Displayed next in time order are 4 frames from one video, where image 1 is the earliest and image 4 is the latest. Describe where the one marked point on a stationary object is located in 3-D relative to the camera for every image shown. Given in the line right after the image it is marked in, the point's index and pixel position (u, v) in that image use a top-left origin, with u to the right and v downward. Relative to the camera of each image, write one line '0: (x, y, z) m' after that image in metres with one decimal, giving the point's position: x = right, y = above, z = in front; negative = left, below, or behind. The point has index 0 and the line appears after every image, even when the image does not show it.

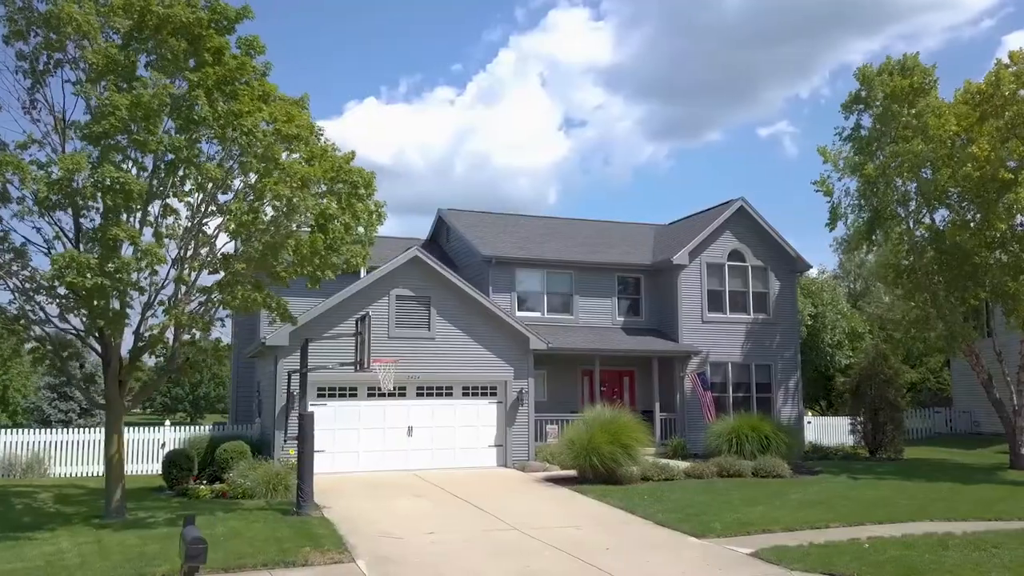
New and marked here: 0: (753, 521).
0: (+4.9, -4.7, +17.2) m
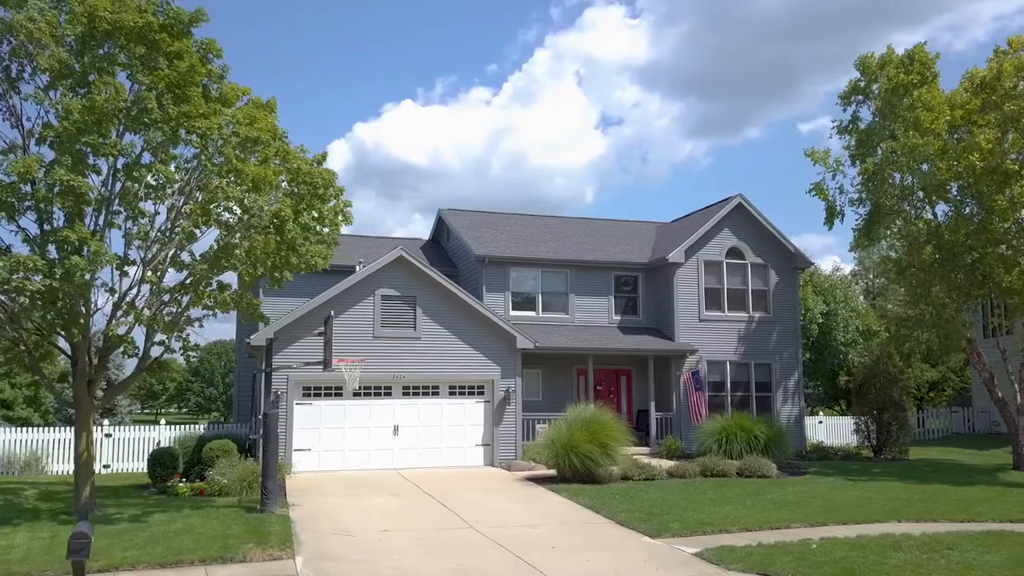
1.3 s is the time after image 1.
0: (+4.1, -4.7, +17.0) m
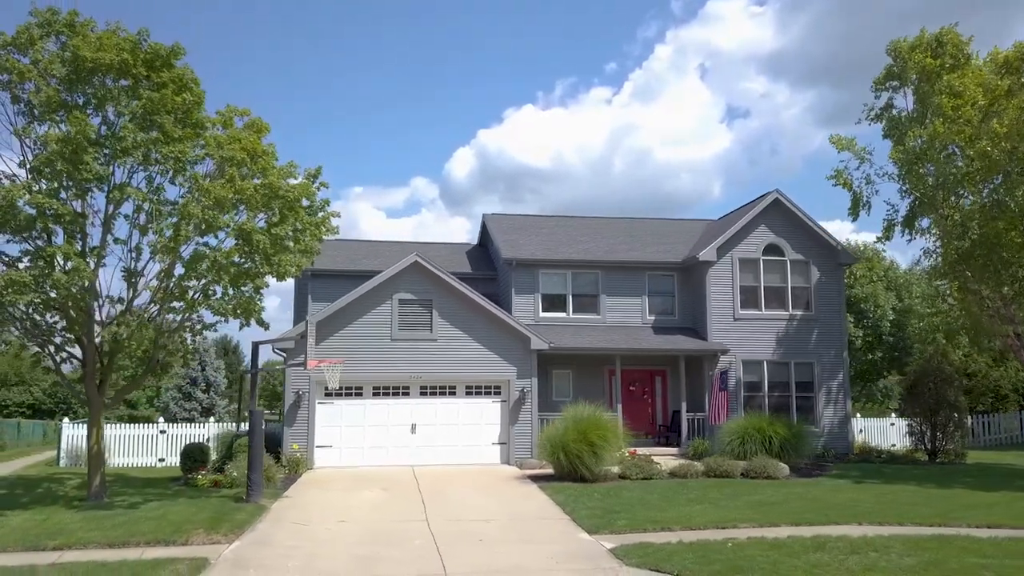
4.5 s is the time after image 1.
0: (+3.1, -4.7, +17.1) m
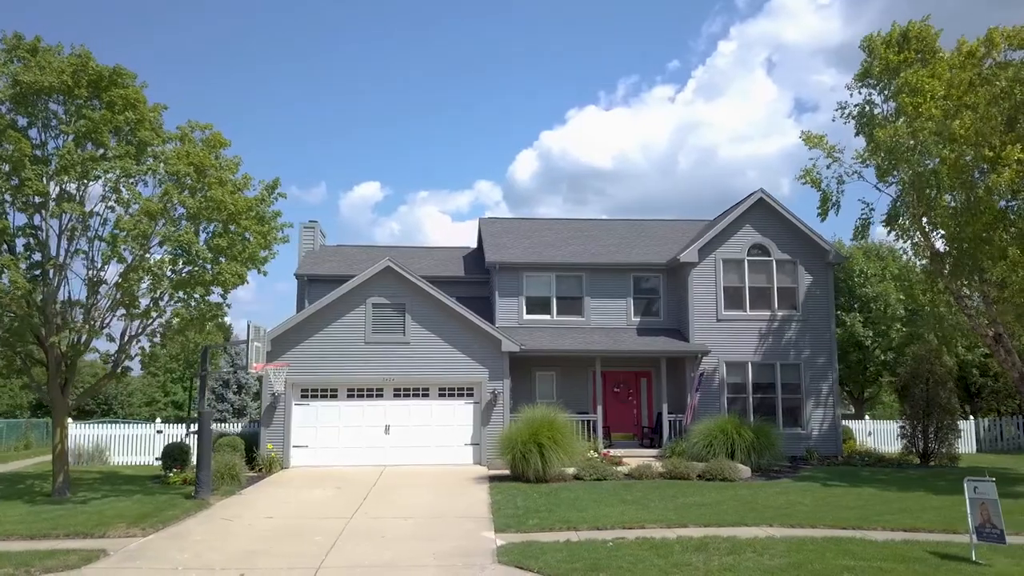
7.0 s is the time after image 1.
0: (+1.4, -4.7, +17.3) m
